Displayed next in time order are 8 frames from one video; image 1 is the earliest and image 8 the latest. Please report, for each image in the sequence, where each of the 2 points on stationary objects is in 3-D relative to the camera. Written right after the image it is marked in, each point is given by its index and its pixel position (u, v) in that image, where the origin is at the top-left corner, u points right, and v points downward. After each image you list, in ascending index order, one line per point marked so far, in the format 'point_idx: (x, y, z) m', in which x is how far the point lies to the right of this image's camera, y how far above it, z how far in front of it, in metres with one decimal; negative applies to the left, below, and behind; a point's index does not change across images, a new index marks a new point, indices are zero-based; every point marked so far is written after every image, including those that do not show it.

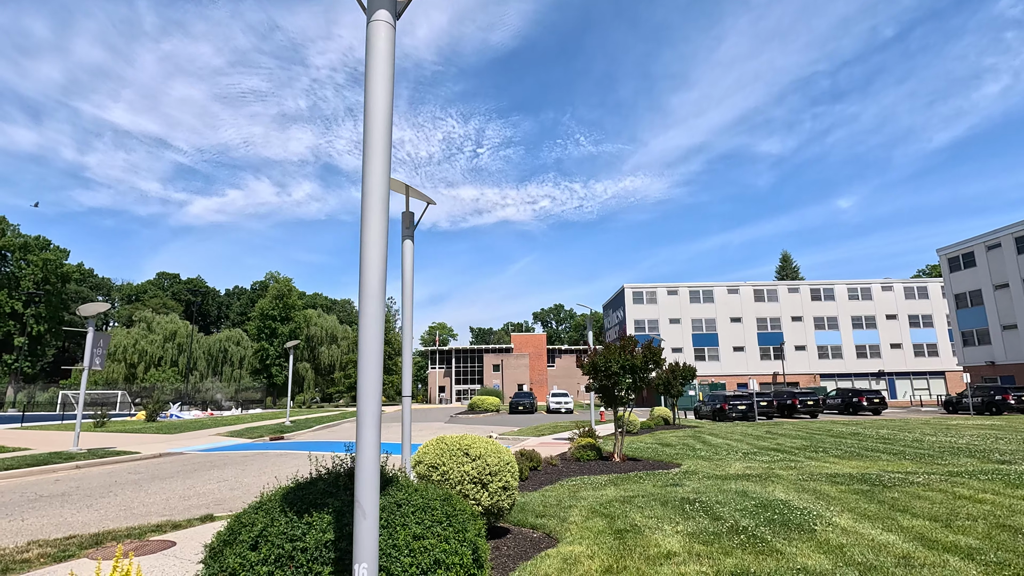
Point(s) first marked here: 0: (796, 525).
0: (+3.0, -2.5, +5.6) m
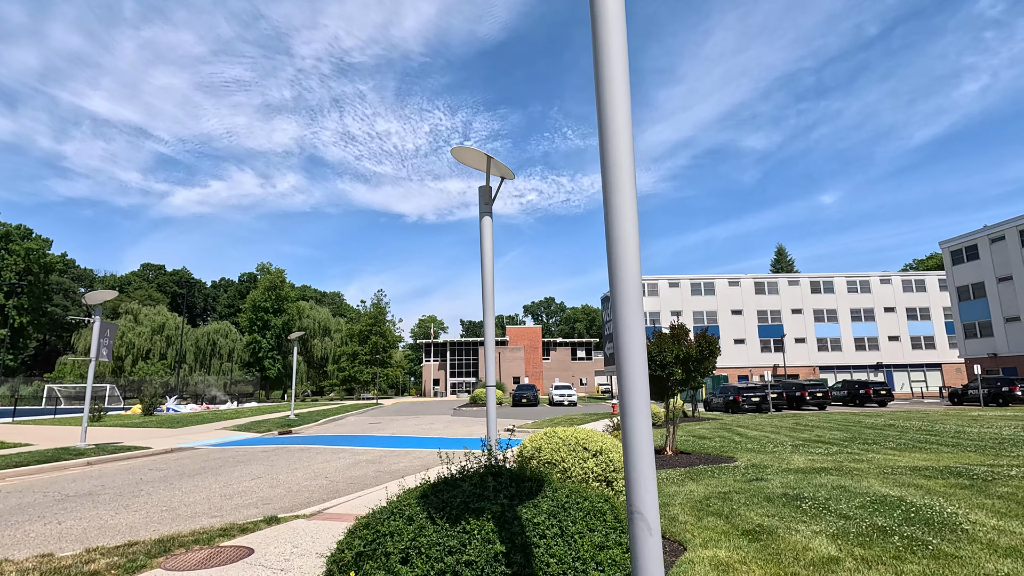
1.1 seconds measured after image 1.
0: (+4.2, -2.3, +5.2) m
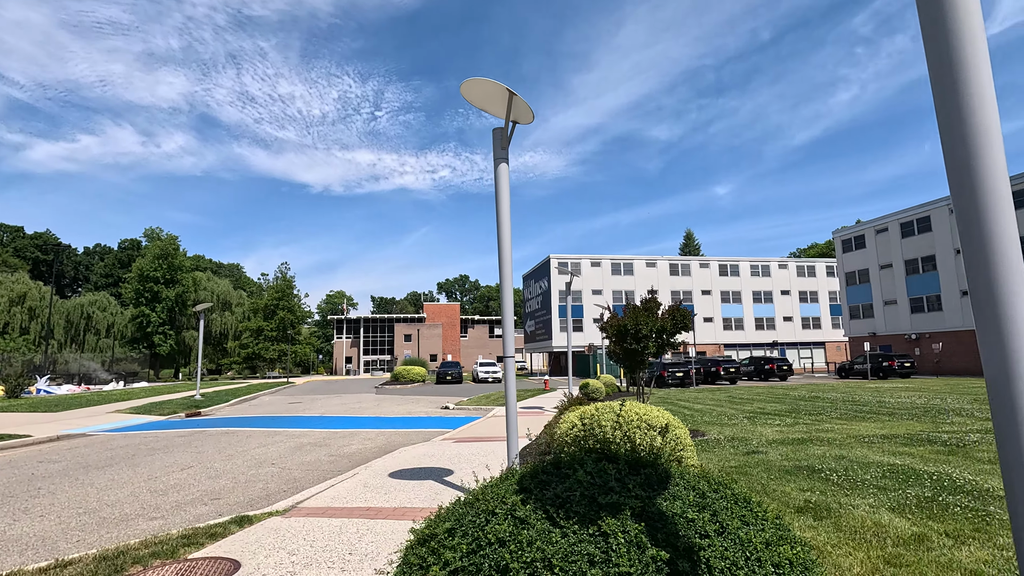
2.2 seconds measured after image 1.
0: (+4.5, -2.0, +5.2) m
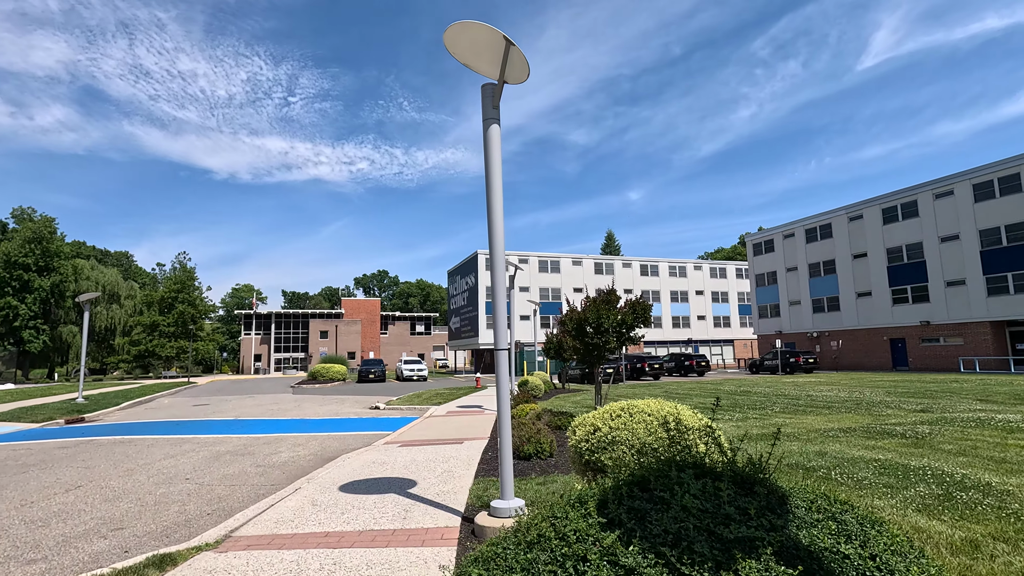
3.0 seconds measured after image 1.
0: (+4.4, -1.9, +5.1) m
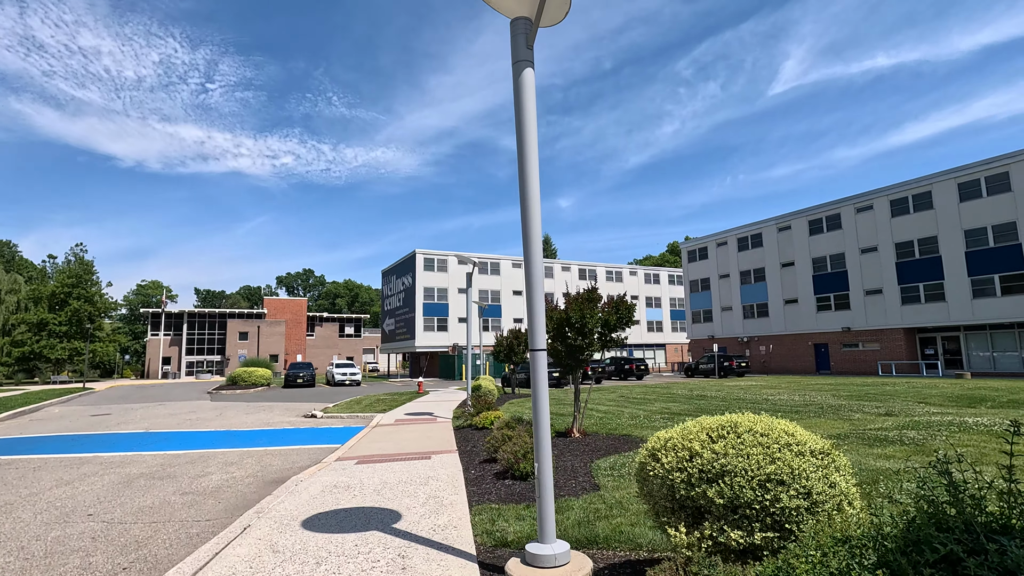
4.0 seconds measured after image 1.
0: (+4.6, -1.9, +4.6) m
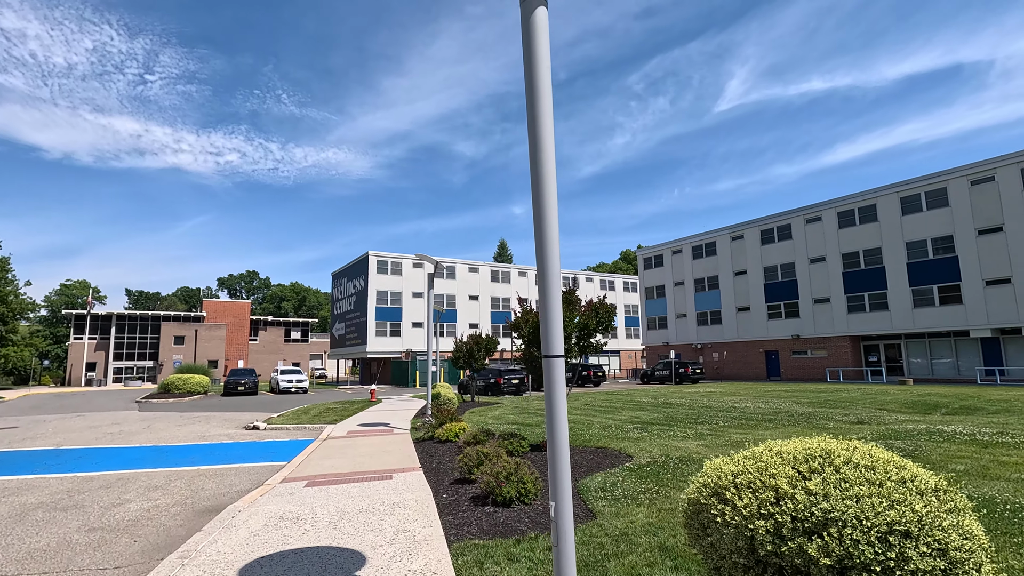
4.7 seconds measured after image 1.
0: (+4.6, -1.9, +4.2) m
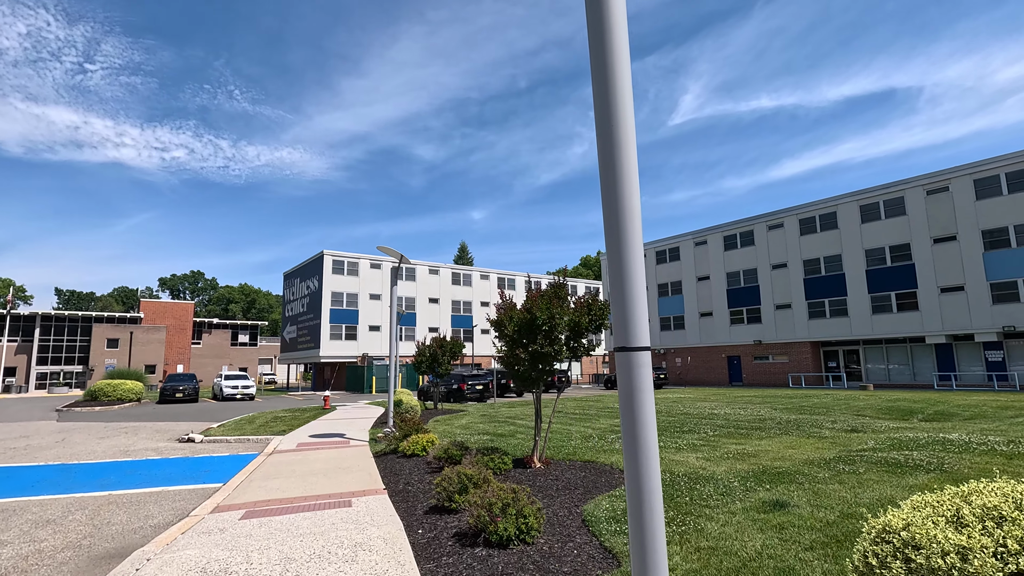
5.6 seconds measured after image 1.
0: (+4.6, -1.8, +3.4) m
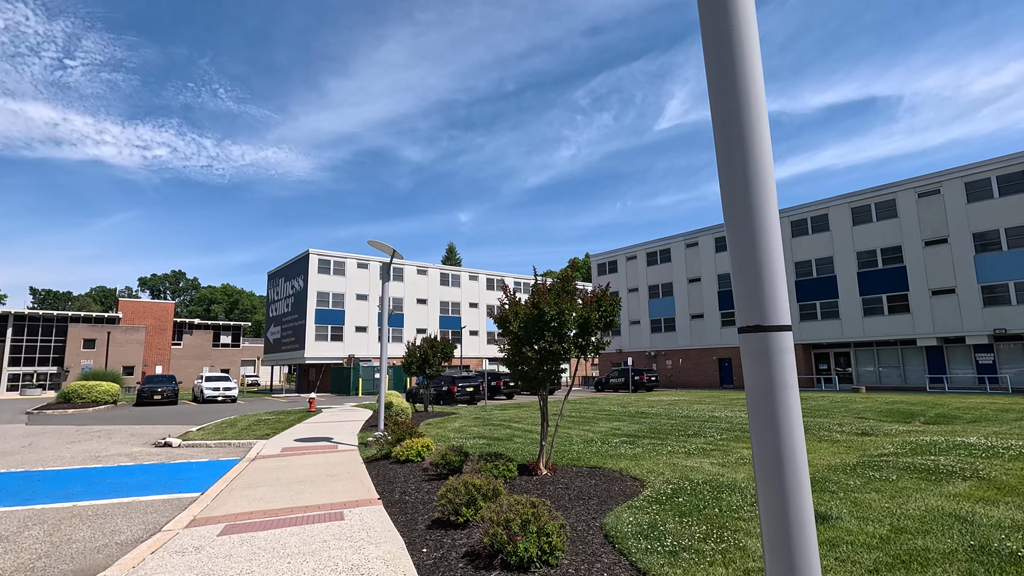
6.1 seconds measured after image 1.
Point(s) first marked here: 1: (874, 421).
0: (+4.8, -1.7, +3.0) m
1: (+9.4, -3.4, +13.8) m
